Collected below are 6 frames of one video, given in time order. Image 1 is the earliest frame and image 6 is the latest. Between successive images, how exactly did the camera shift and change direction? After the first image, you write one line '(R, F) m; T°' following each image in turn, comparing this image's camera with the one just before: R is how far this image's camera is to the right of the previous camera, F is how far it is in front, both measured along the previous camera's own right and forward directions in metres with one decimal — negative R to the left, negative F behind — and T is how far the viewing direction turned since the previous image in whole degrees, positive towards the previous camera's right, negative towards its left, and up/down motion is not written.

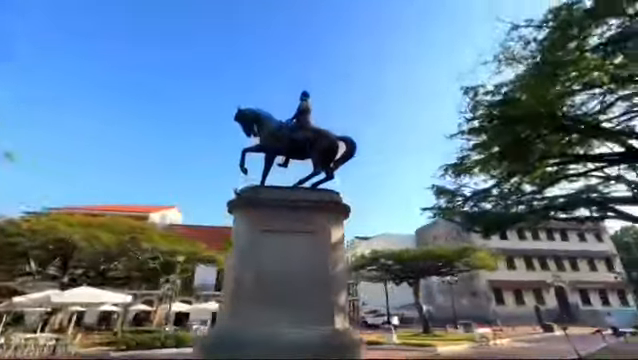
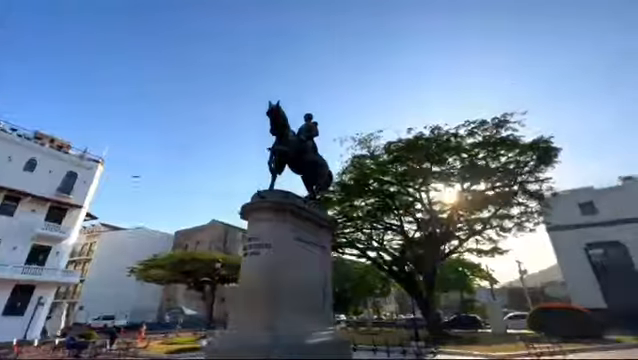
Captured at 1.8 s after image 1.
(+4.8, +1.2) m; -26°
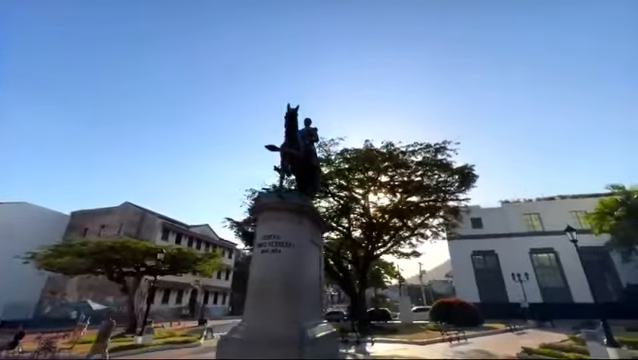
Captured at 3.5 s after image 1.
(-3.9, -0.4) m; +19°
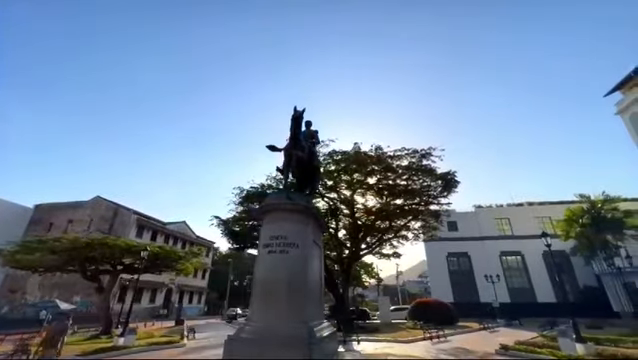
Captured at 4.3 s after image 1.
(-1.3, -0.1) m; +5°
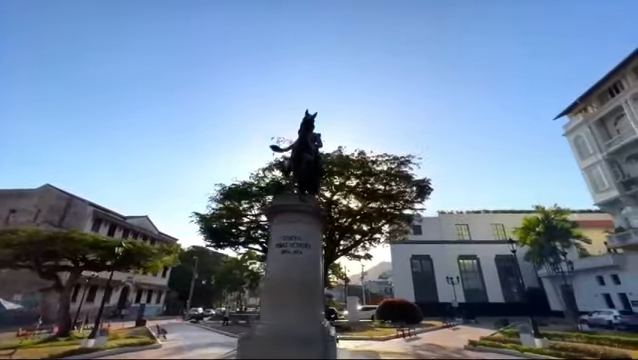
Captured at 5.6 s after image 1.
(-2.0, 0.0) m; +9°
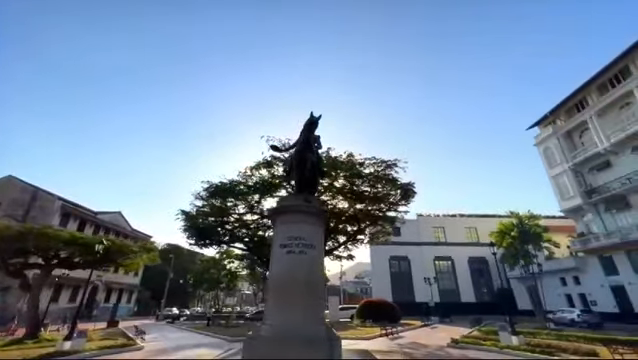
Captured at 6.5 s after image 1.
(-1.2, +0.1) m; +5°
